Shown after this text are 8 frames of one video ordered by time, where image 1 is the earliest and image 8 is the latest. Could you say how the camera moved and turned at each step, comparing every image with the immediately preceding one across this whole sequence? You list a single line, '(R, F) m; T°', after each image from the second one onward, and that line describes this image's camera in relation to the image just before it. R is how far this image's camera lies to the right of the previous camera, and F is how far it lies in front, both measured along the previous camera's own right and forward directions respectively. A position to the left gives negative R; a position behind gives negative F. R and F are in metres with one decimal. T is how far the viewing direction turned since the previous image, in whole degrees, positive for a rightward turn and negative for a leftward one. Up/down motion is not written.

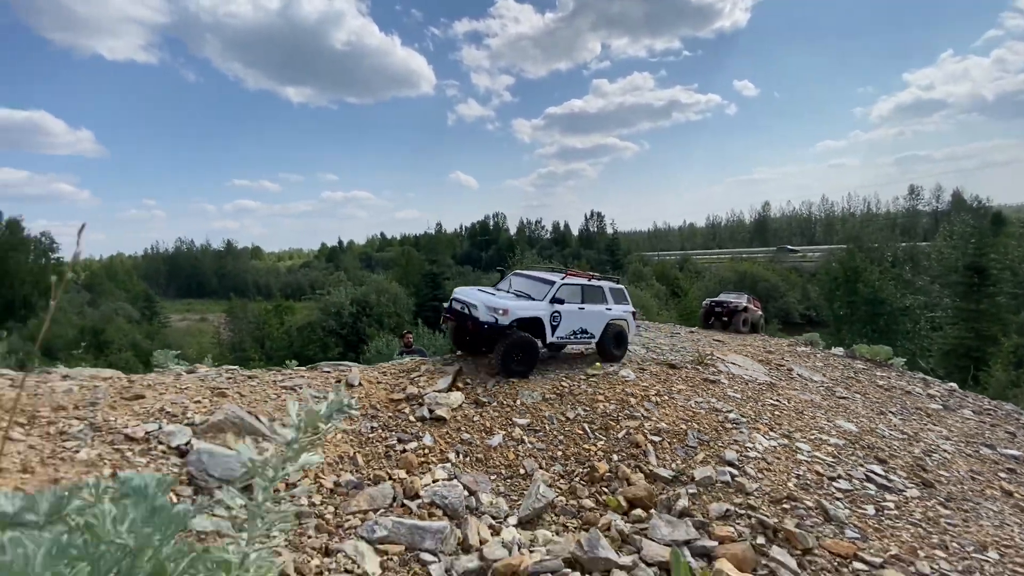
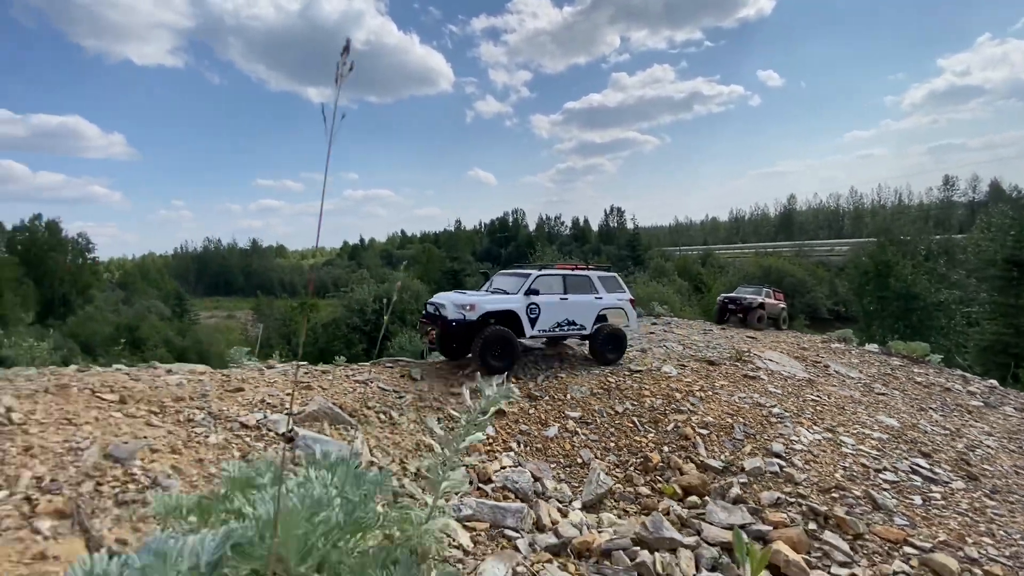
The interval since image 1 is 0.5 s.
(-0.1, -0.1) m; -2°
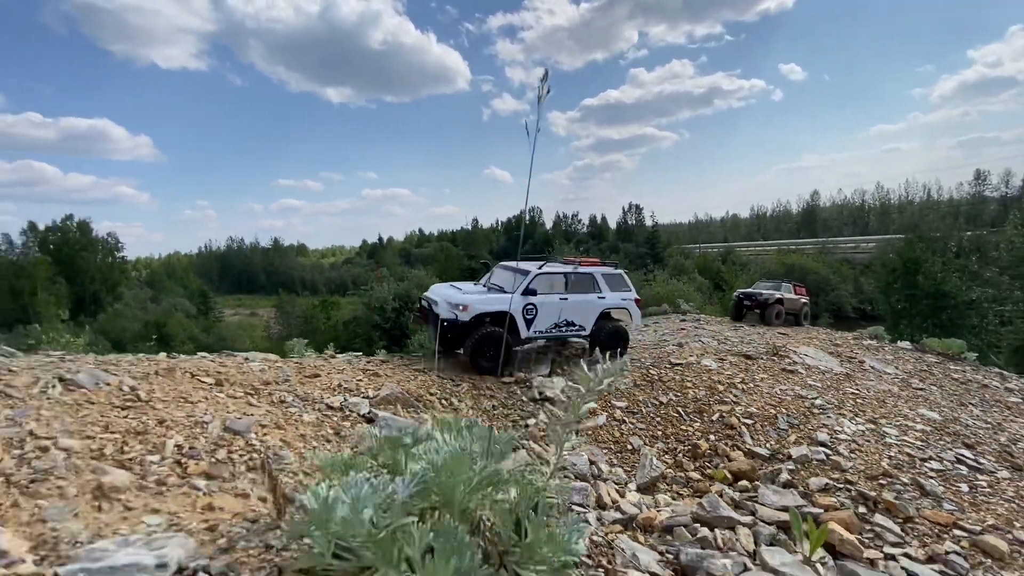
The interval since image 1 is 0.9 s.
(-0.1, -0.1) m; -2°
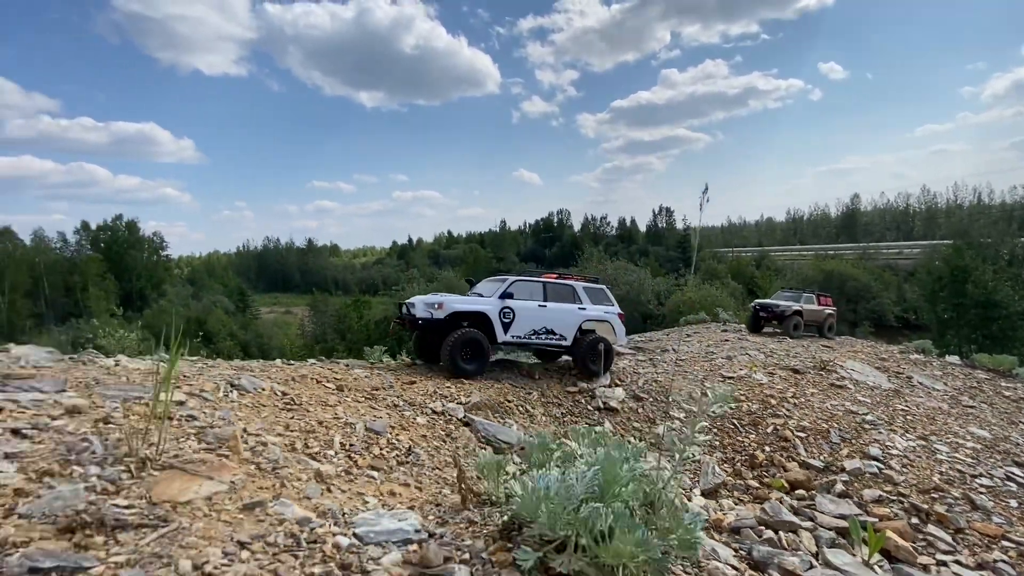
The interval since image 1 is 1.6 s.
(-0.2, -0.2) m; -3°
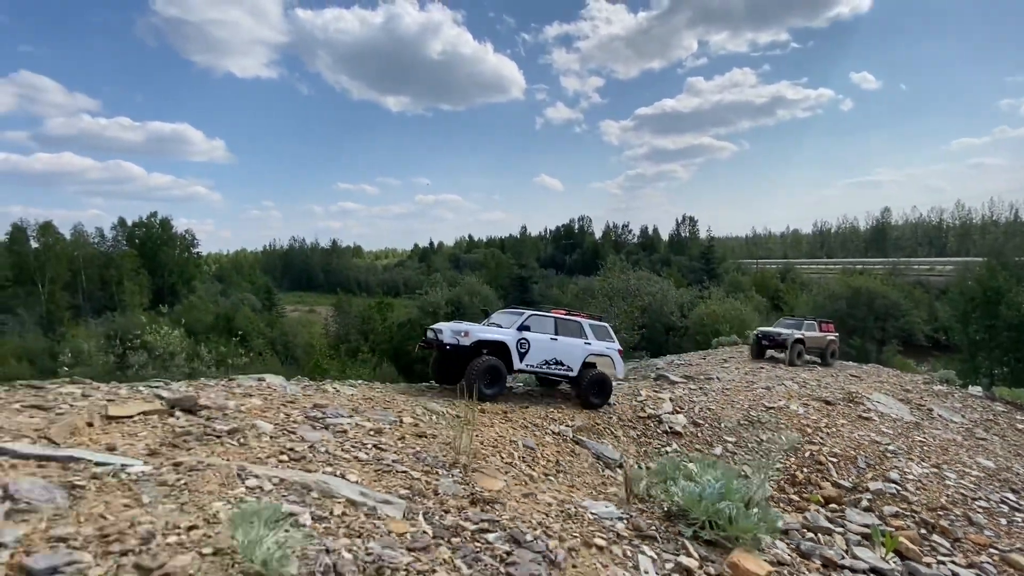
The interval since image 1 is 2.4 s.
(-0.4, -0.7) m; -2°
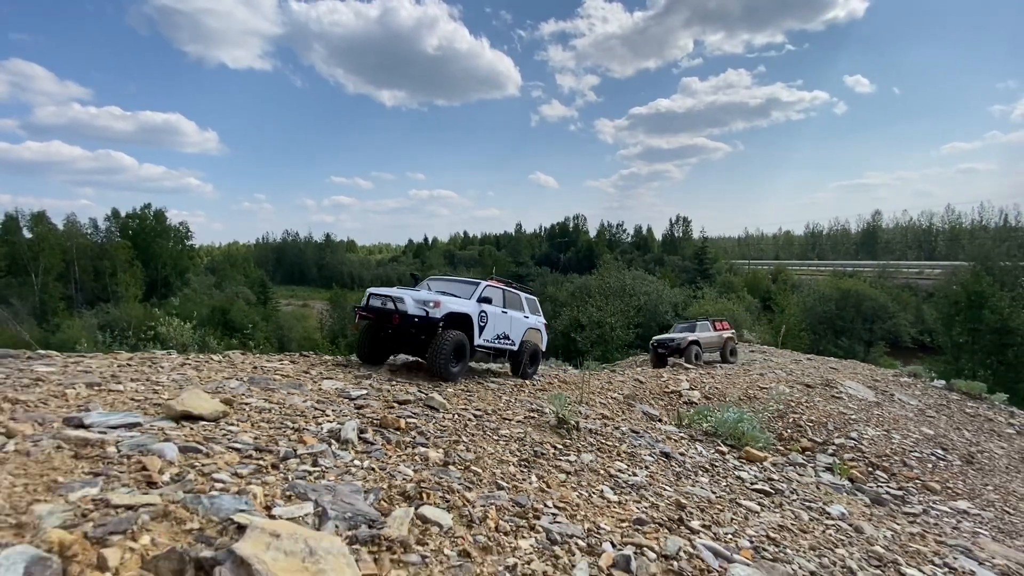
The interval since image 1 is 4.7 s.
(-0.5, -1.1) m; +1°
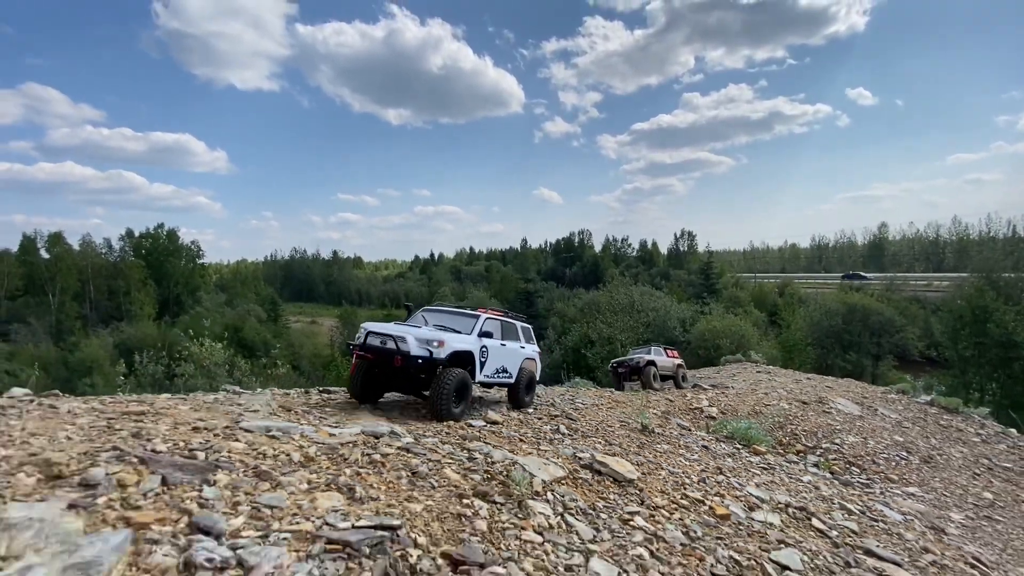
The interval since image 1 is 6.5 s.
(-0.6, -1.4) m; -1°
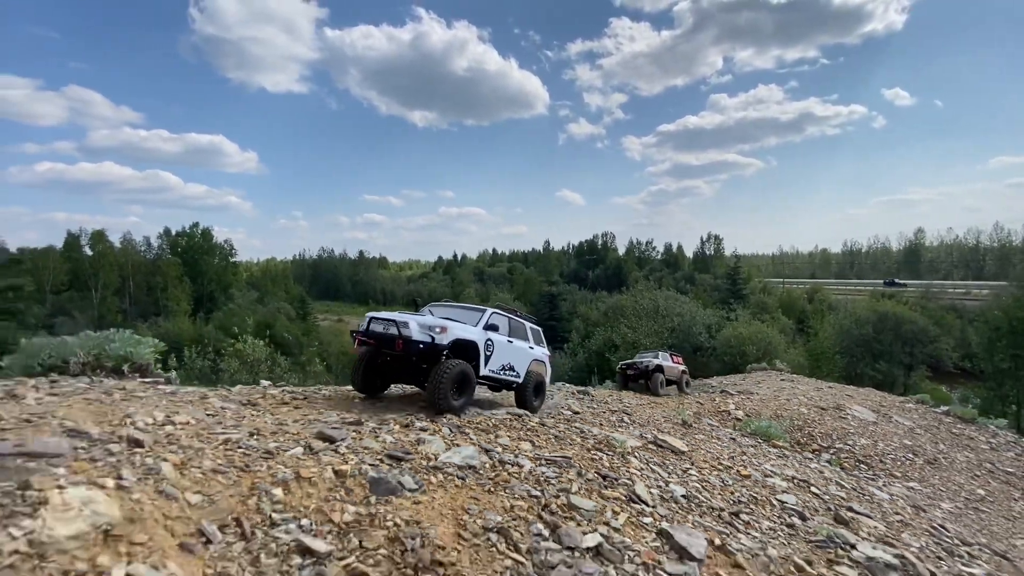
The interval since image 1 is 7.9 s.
(-0.4, -0.9) m; -2°
